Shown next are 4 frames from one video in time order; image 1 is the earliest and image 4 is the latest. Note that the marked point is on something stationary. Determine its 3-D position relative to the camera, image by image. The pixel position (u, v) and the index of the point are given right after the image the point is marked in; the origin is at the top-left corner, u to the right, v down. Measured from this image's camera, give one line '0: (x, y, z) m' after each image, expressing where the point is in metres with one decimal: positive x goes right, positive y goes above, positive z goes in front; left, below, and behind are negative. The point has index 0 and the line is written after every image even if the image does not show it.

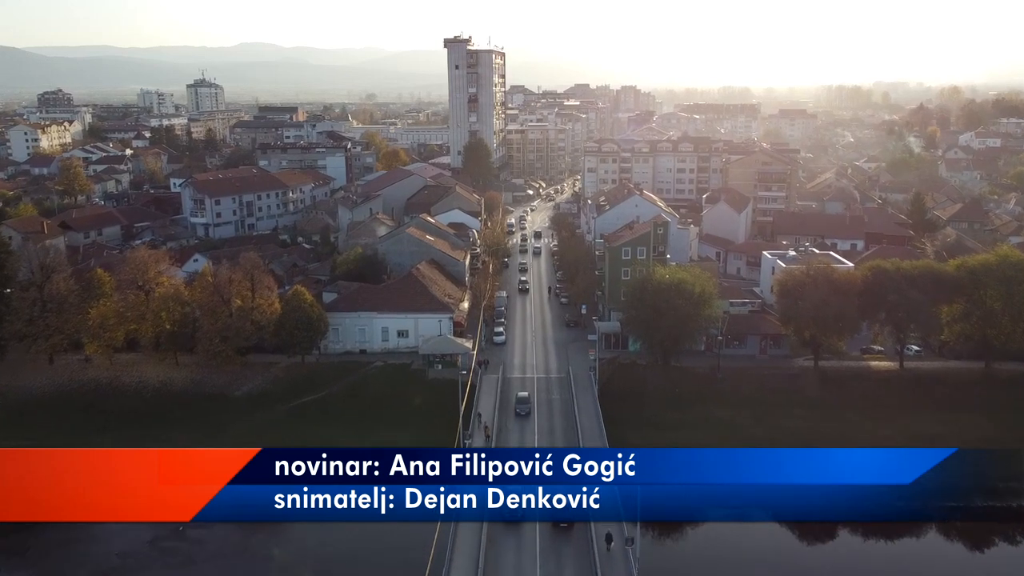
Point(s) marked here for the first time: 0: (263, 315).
0: (-5.5, -0.6, +17.8) m
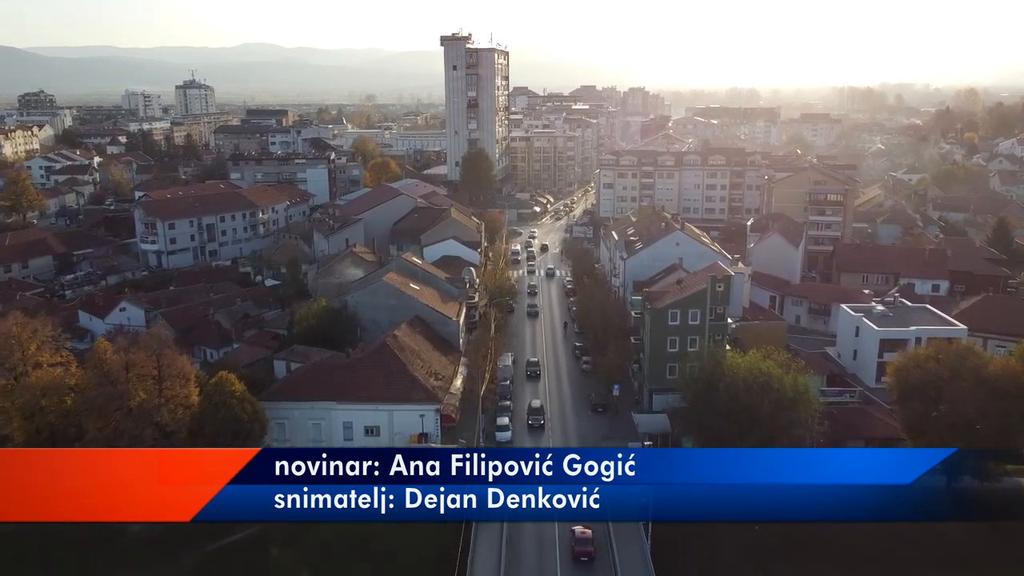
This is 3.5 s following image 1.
0: (-5.4, -2.1, +12.7) m
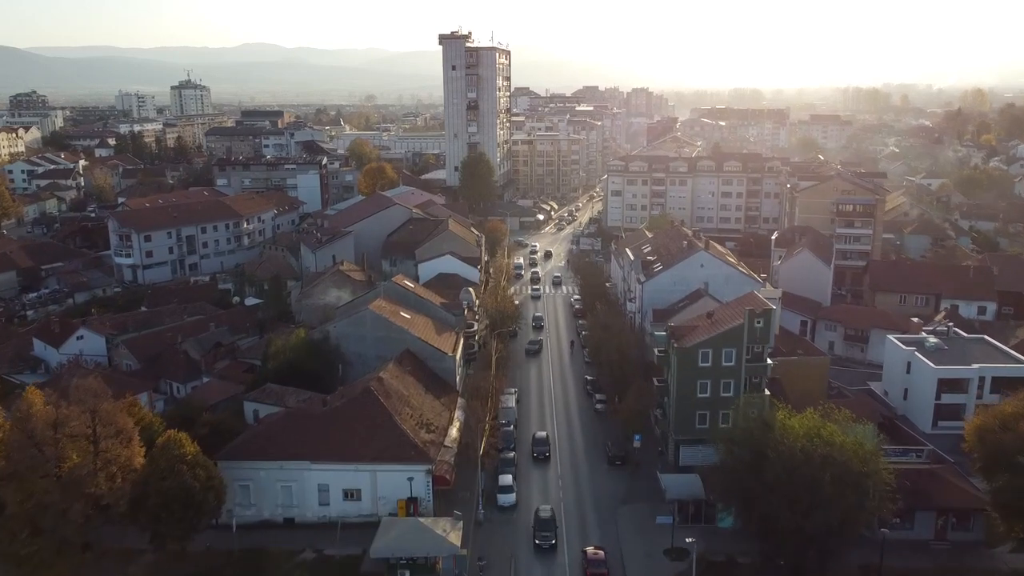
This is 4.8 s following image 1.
0: (-5.3, -2.6, +10.6) m
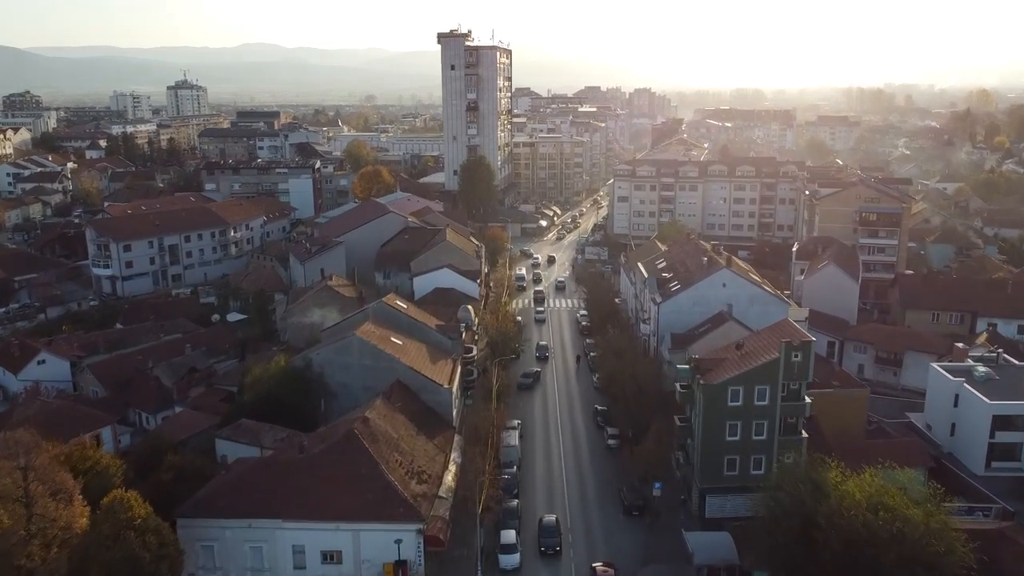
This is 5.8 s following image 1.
0: (-5.3, -3.0, +9.0) m
